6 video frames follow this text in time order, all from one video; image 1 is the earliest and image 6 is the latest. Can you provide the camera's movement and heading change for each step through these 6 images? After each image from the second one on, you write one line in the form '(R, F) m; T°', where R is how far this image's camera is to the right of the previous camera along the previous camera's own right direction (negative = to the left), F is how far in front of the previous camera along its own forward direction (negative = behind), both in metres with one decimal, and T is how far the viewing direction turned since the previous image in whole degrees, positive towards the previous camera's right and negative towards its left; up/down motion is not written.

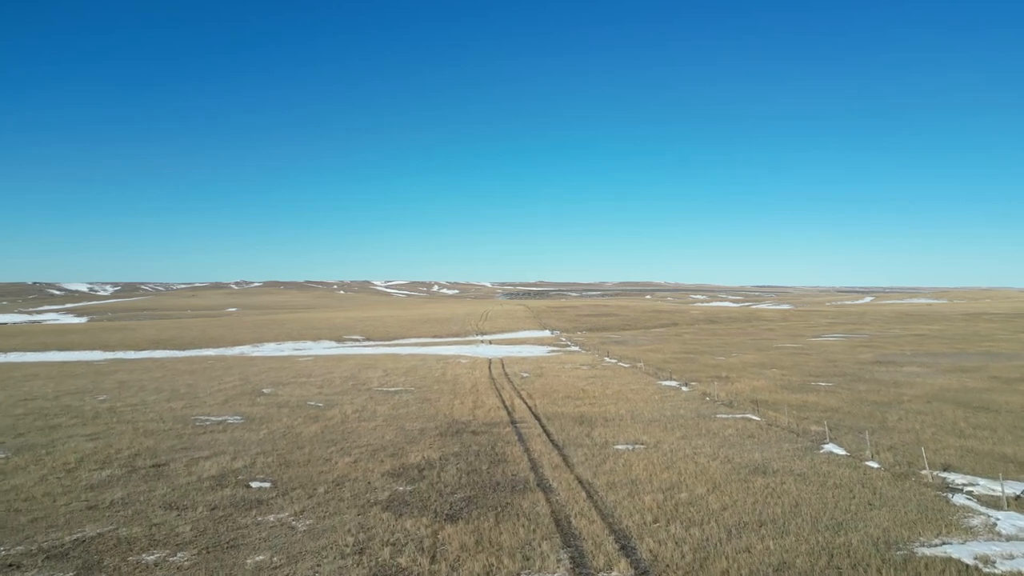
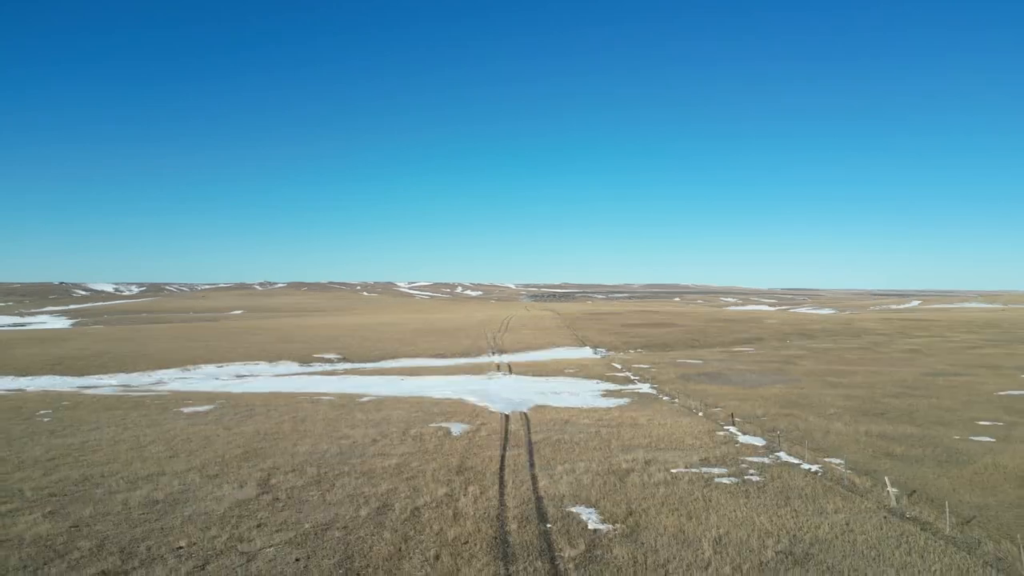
(-1.4, +20.9) m; -2°
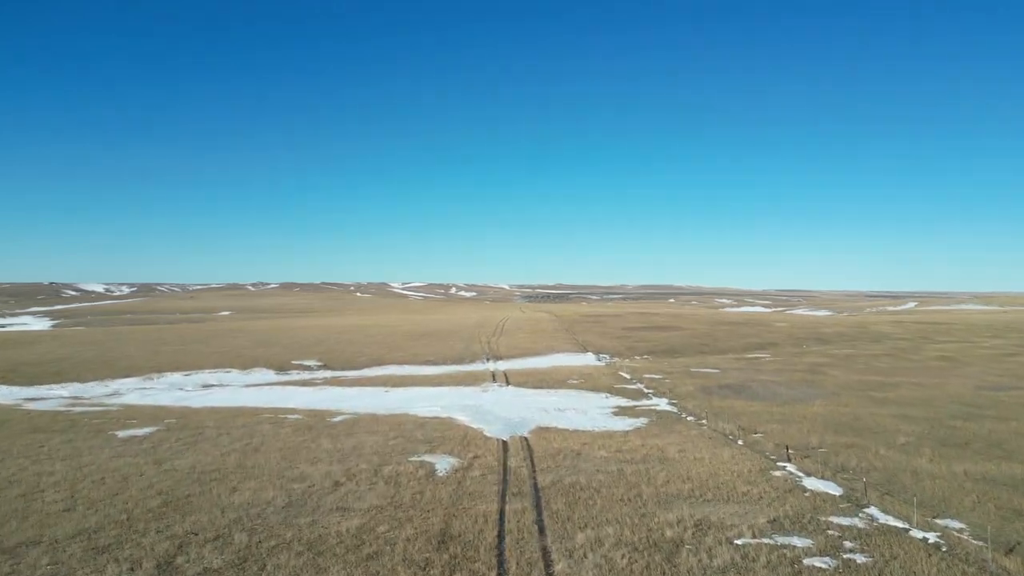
(-0.2, +4.7) m; +1°
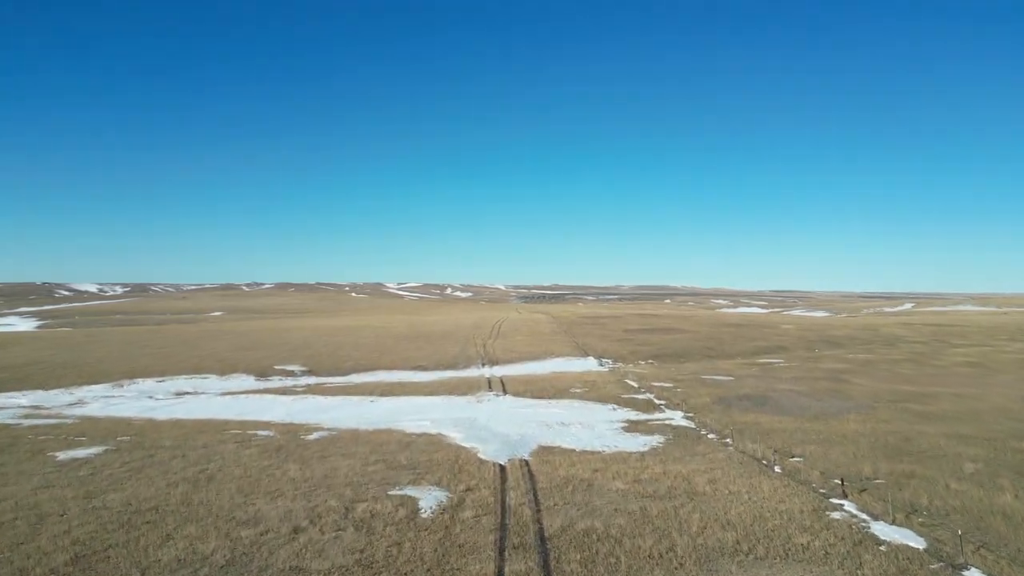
(-0.1, +3.2) m; 0°
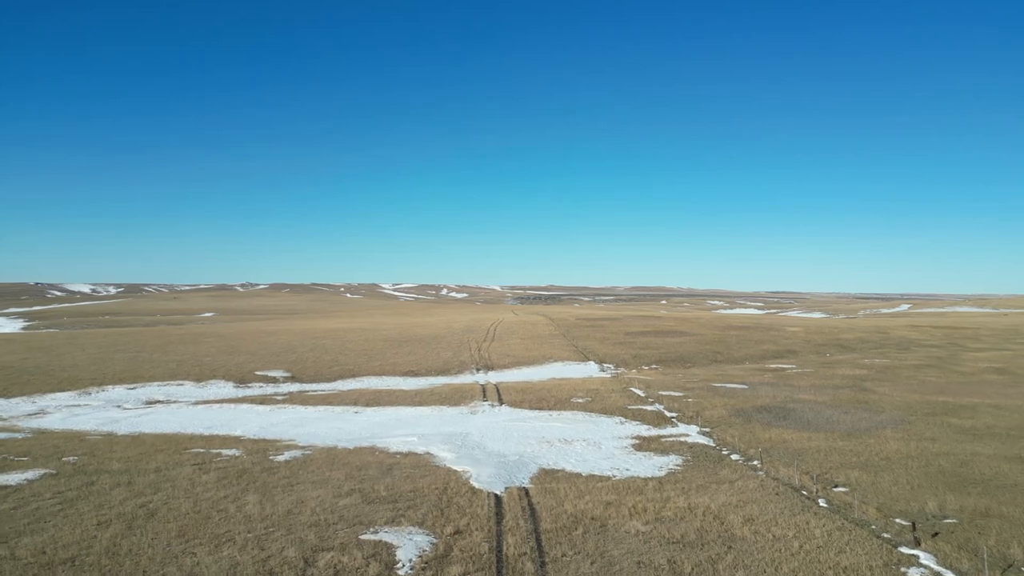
(-0.1, +2.8) m; 0°
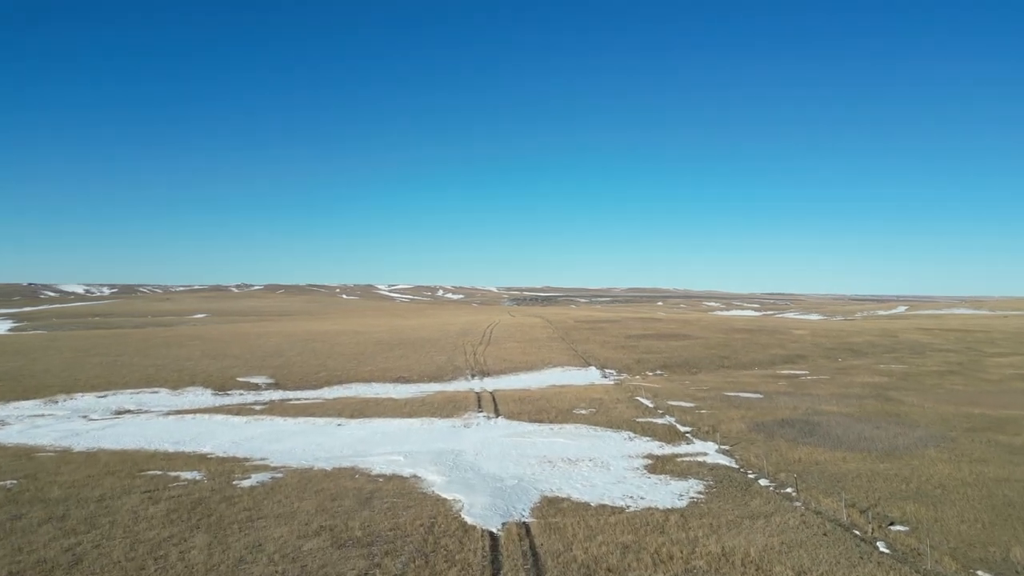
(-0.1, +2.6) m; 0°
